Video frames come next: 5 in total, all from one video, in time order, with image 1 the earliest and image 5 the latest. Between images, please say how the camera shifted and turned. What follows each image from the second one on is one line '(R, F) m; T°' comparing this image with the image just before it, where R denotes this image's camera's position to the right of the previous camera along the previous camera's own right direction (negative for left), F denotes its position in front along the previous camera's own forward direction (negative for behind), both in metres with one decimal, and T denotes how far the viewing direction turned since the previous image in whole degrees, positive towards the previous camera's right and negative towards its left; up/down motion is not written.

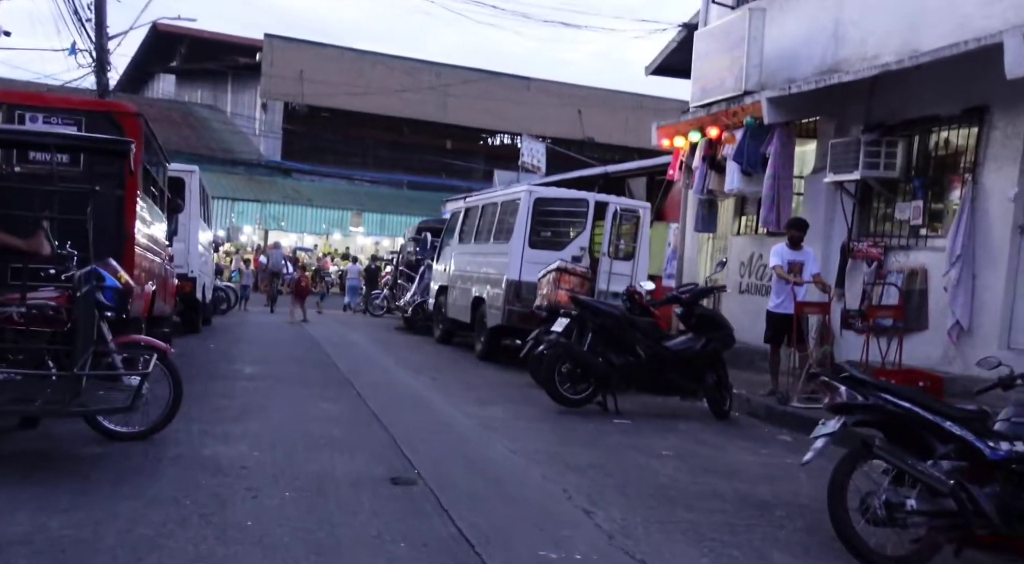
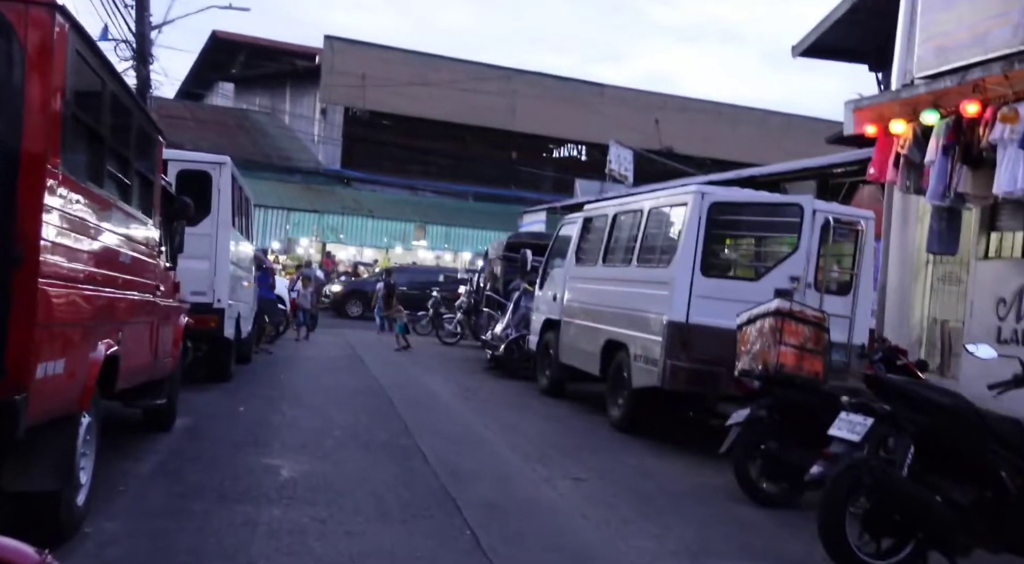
(-1.0, +4.5) m; -3°
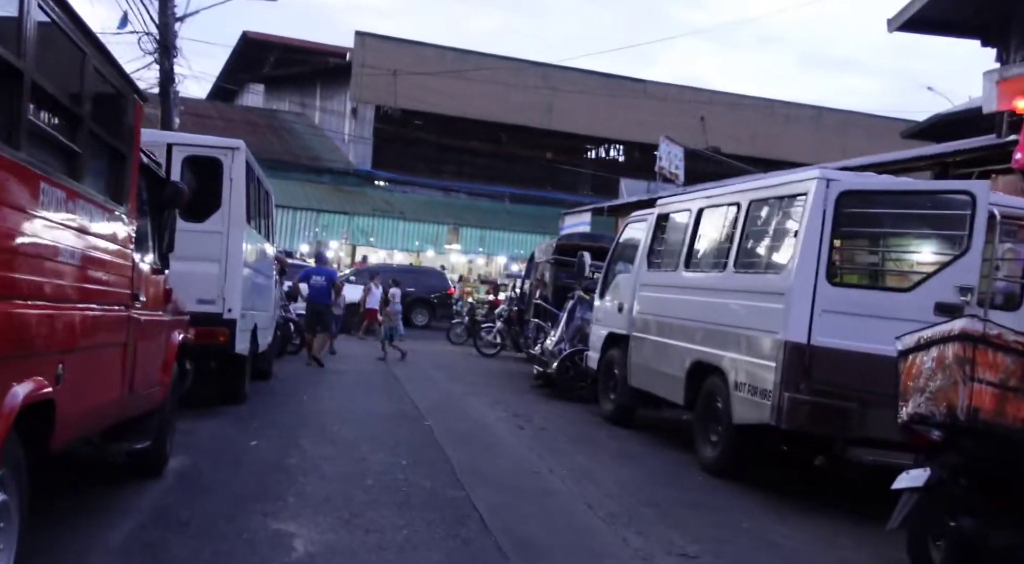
(-0.4, +2.0) m; -2°
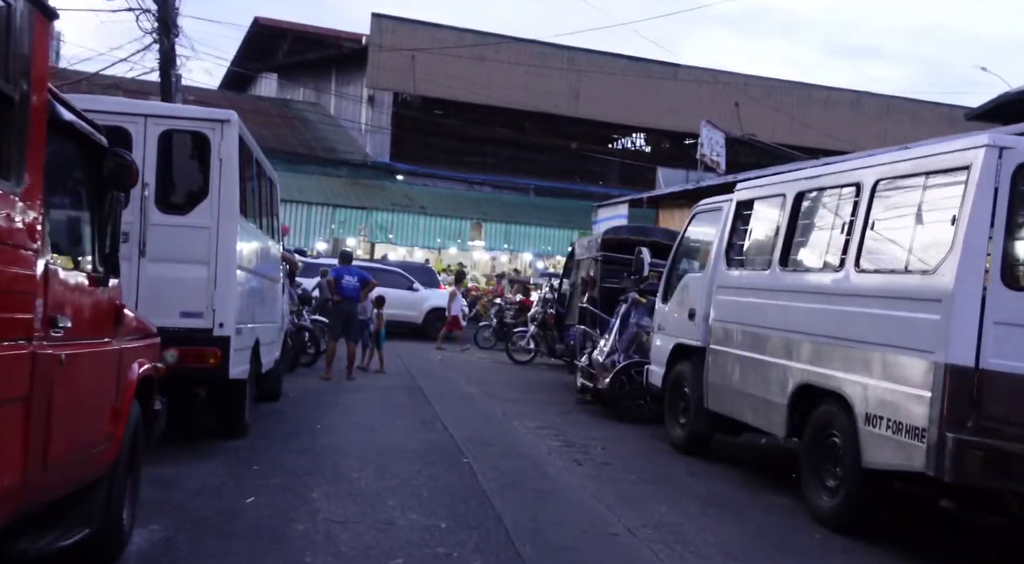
(-0.3, +2.0) m; -1°
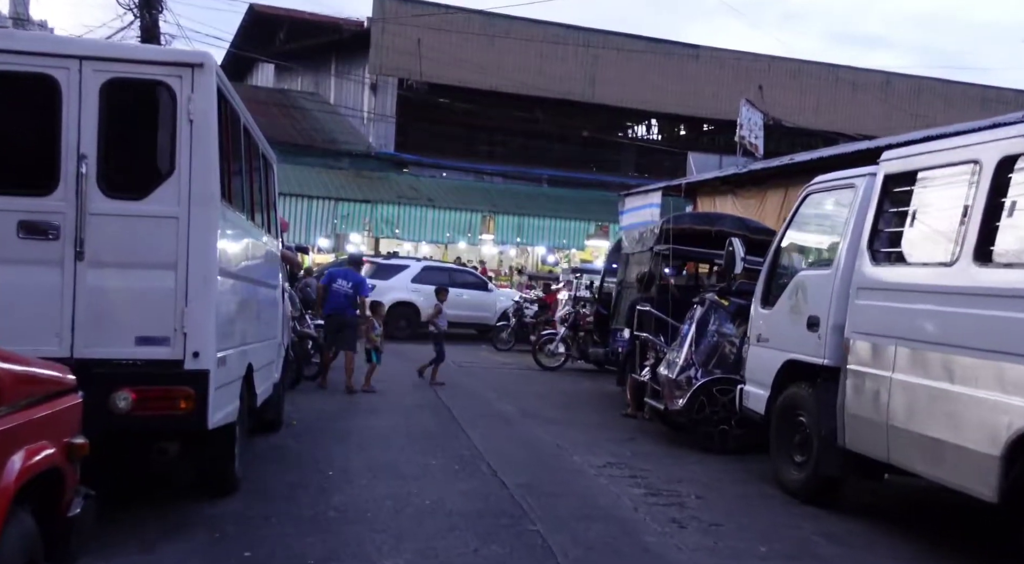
(-0.5, +2.4) m; 0°
